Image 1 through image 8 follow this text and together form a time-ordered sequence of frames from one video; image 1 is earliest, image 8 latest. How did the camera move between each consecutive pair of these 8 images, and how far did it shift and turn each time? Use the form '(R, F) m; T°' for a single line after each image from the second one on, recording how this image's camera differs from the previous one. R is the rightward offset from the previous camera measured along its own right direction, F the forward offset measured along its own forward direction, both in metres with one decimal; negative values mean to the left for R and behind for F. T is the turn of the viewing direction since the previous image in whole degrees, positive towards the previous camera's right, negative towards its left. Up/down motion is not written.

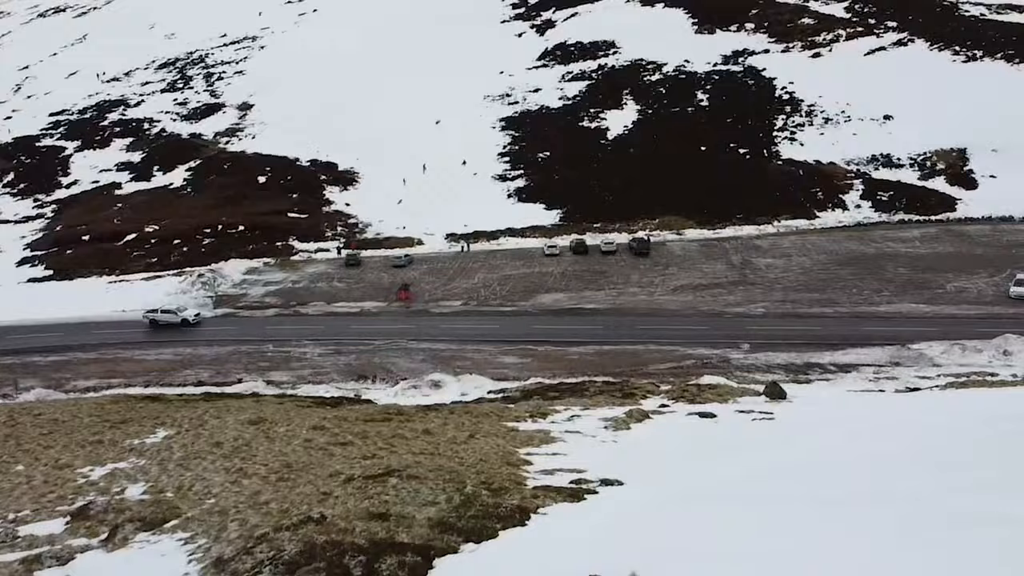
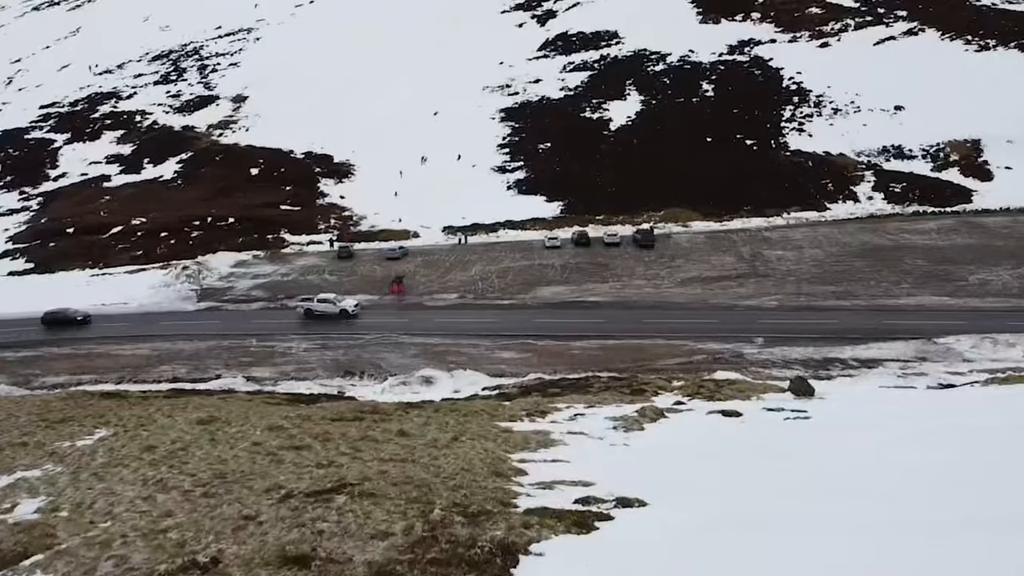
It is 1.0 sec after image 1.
(+0.1, +2.0) m; 0°
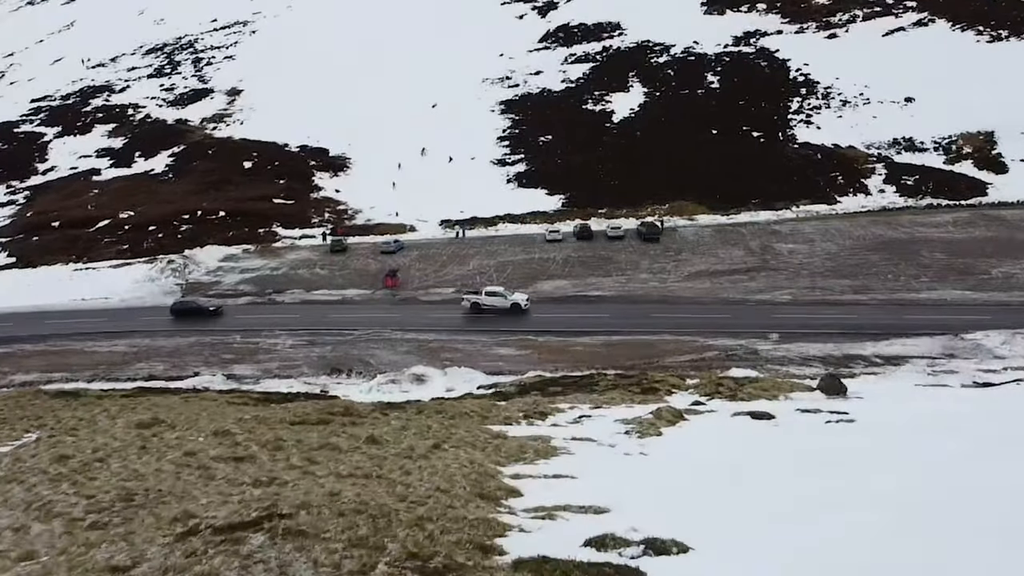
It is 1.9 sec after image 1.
(+0.1, +1.8) m; 0°
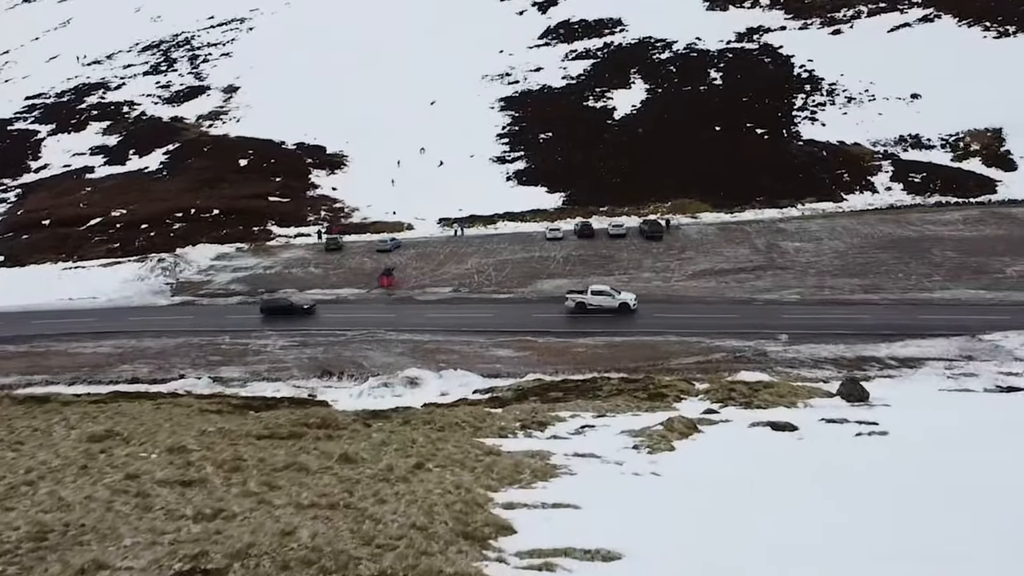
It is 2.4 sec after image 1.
(+0.1, +1.1) m; 0°
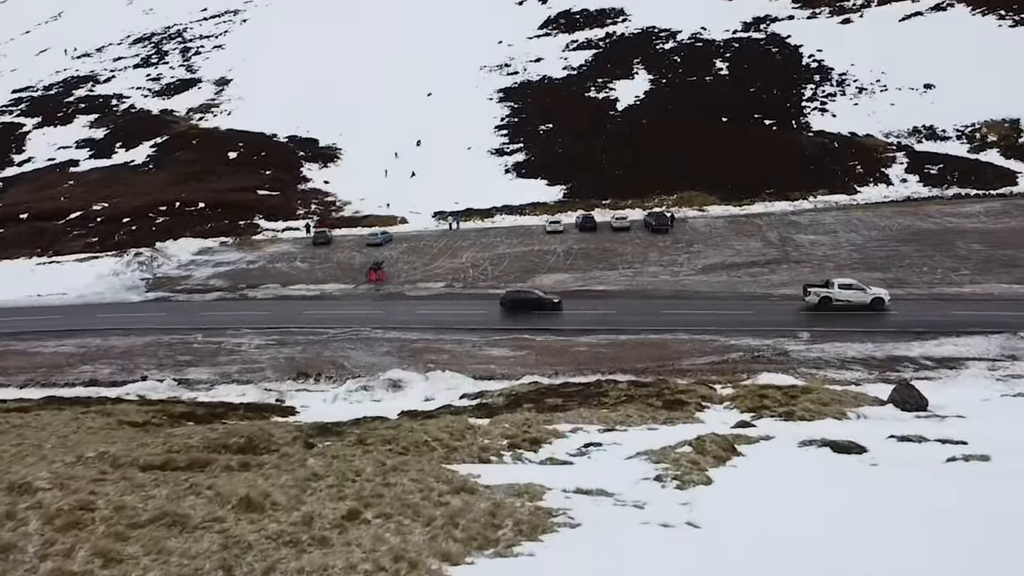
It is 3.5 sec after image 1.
(+0.2, +2.3) m; 0°
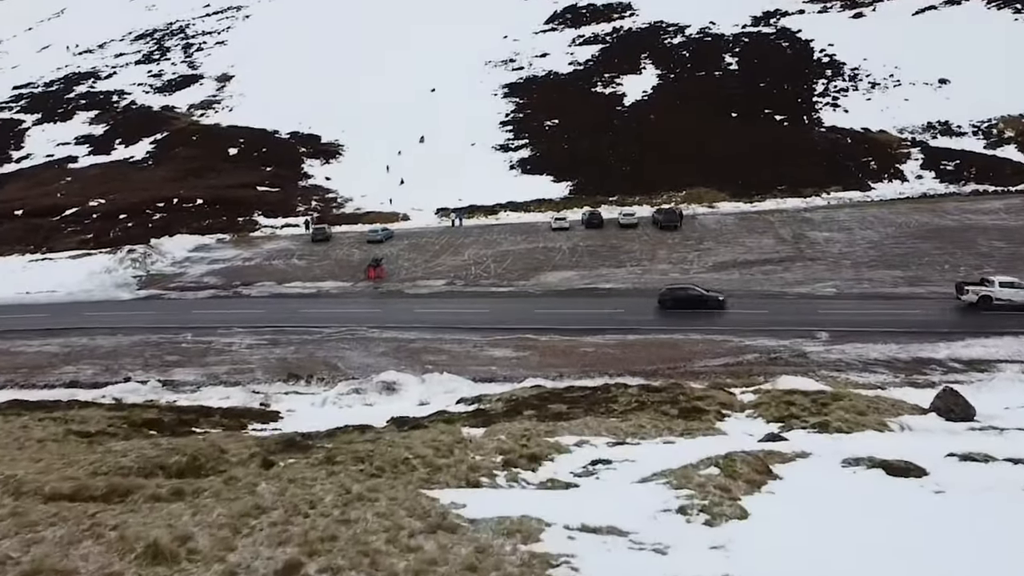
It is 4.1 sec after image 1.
(+0.1, +1.2) m; 0°
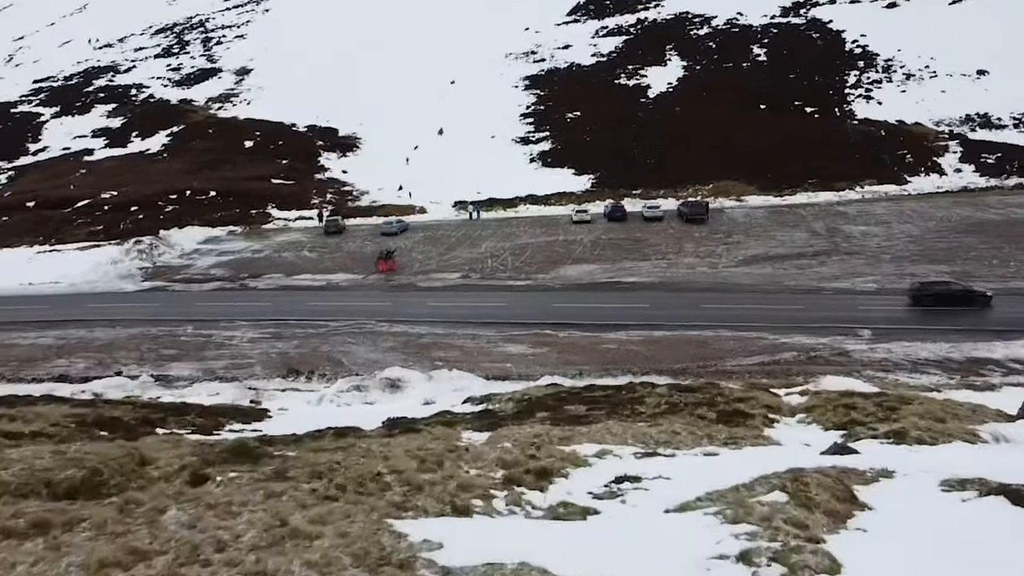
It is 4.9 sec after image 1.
(+0.1, +1.5) m; -2°
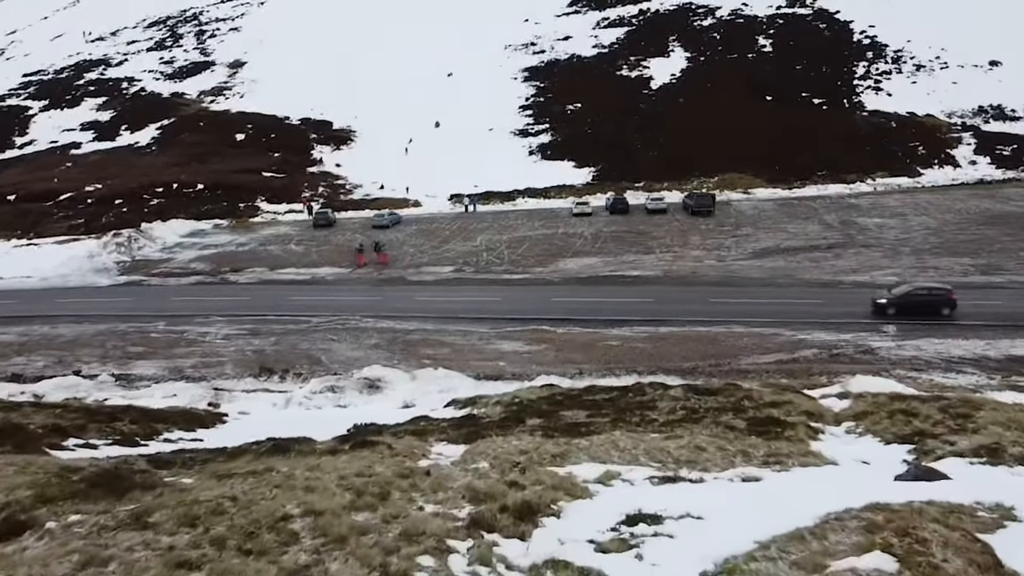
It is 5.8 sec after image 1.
(+0.2, +1.7) m; 0°
